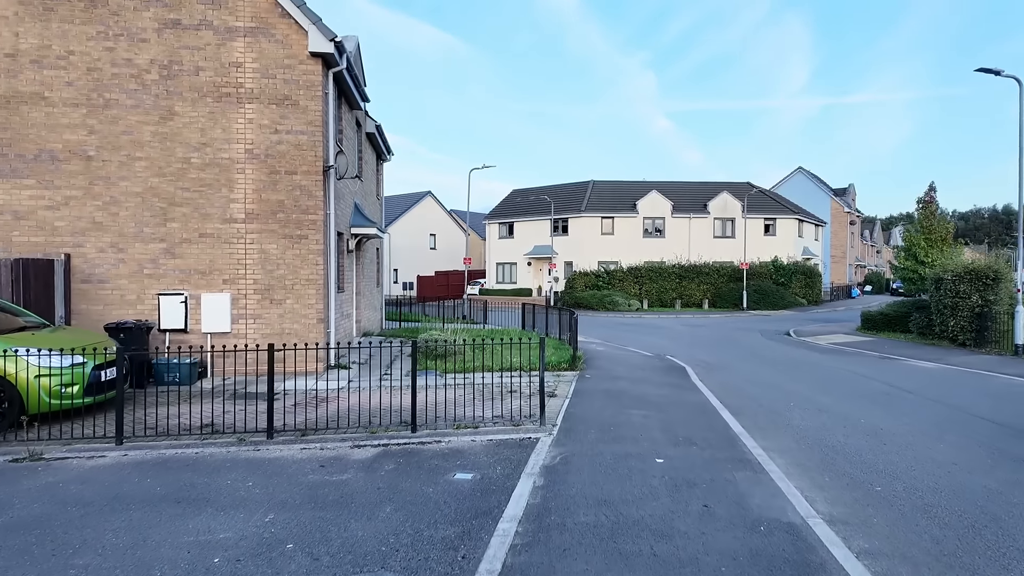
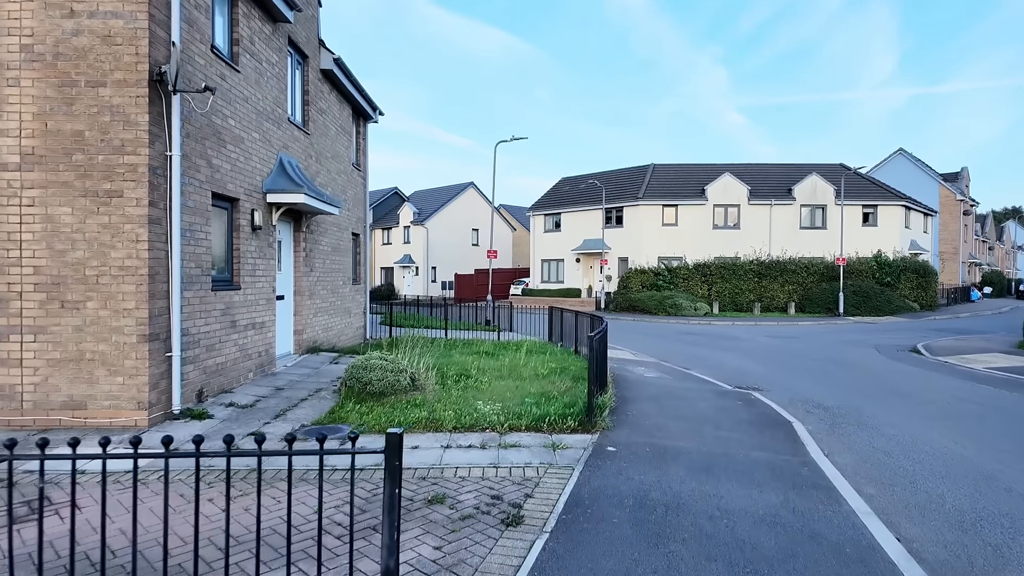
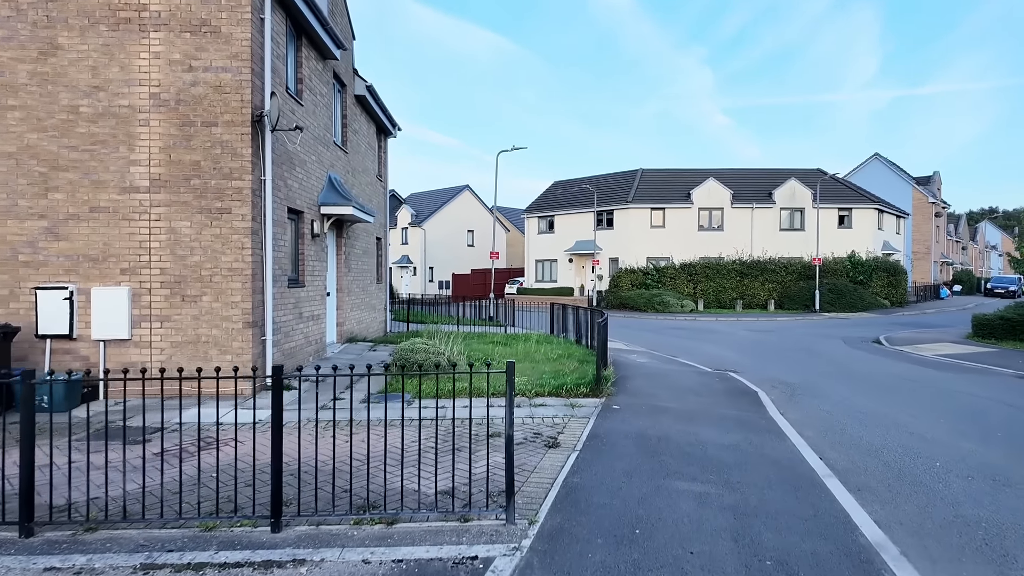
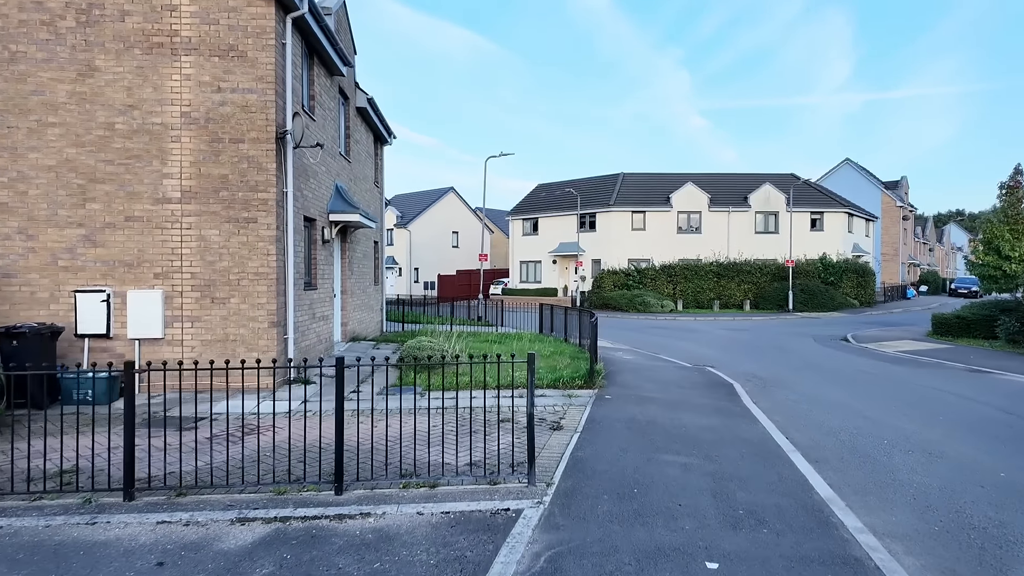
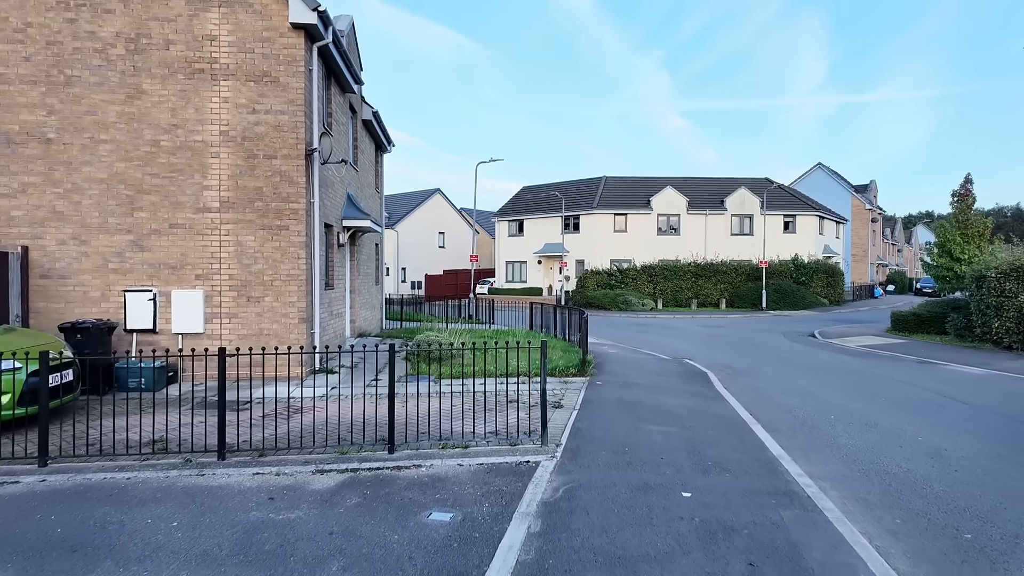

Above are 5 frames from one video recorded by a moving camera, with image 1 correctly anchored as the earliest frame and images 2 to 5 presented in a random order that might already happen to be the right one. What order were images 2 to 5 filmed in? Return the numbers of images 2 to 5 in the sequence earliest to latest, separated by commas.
5, 4, 3, 2
